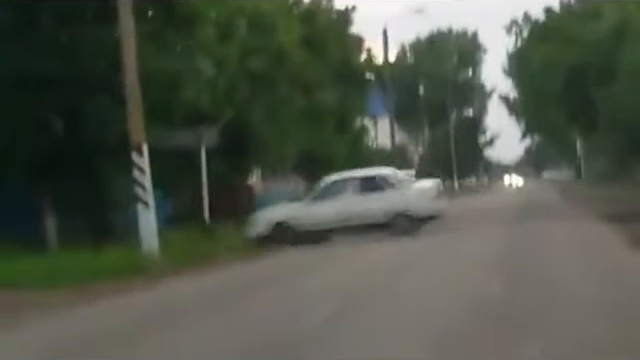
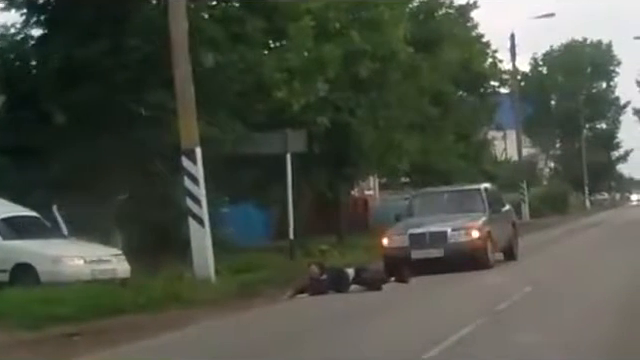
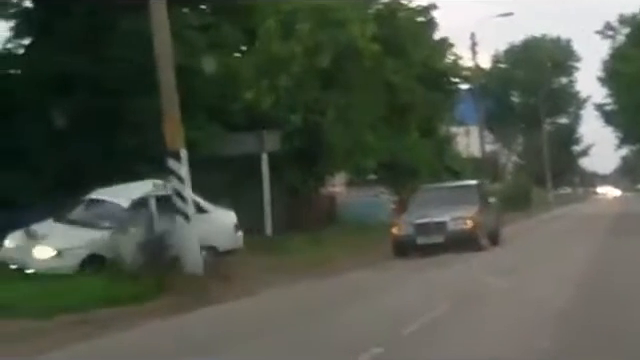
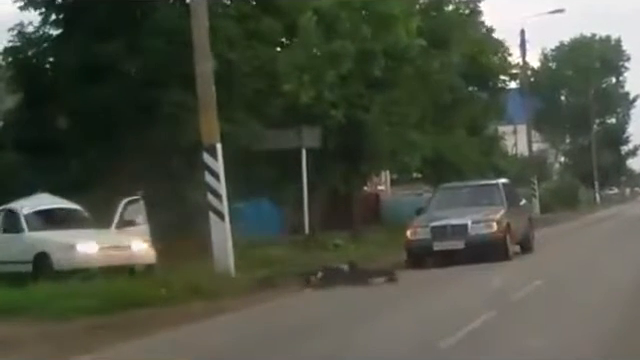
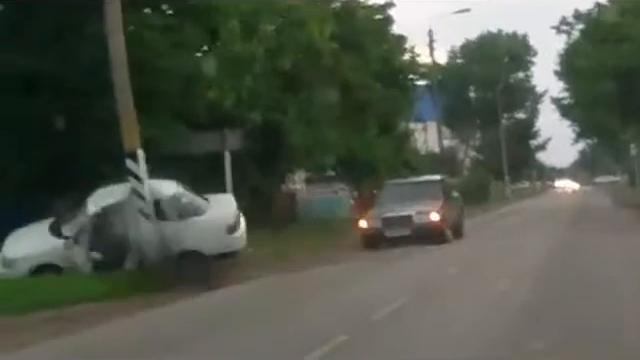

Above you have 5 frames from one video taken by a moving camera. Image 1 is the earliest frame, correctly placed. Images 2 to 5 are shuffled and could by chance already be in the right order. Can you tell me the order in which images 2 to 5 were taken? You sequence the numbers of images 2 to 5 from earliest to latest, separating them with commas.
5, 3, 4, 2
